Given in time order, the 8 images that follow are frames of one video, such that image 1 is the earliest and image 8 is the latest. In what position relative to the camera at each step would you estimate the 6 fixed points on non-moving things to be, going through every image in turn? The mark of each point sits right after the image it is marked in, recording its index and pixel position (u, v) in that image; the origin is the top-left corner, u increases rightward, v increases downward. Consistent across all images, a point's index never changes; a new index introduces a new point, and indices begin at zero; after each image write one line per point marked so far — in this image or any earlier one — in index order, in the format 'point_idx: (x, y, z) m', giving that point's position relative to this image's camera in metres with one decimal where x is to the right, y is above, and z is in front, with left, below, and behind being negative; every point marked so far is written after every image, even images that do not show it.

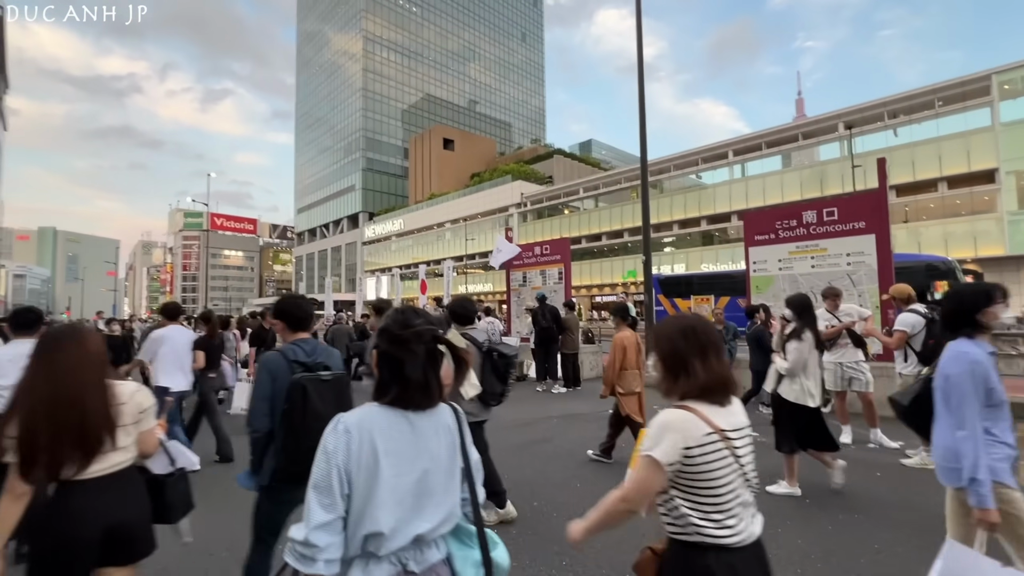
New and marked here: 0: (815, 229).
0: (+6.1, +1.2, +9.5) m
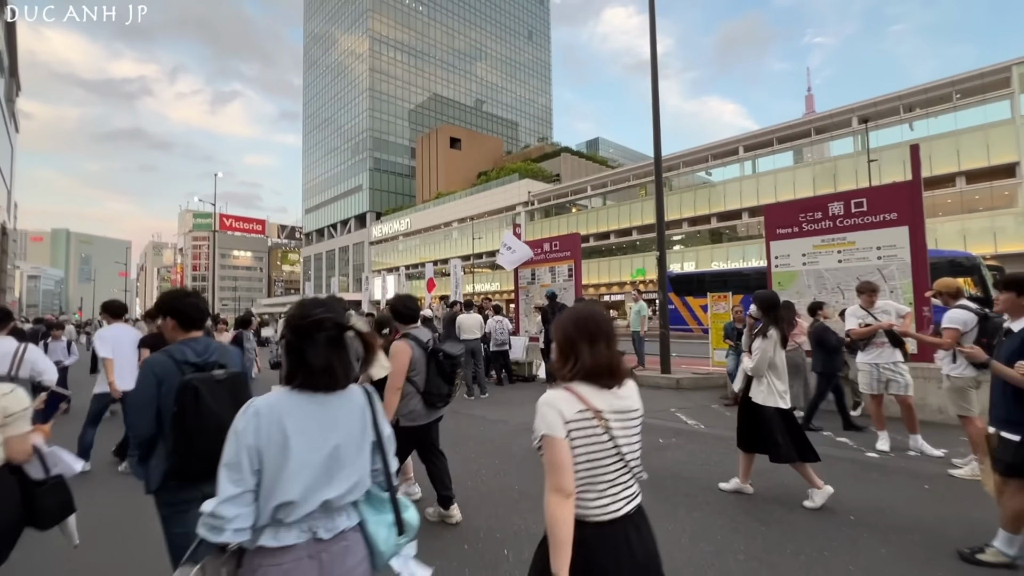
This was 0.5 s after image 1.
0: (+6.3, +1.3, +9.0) m
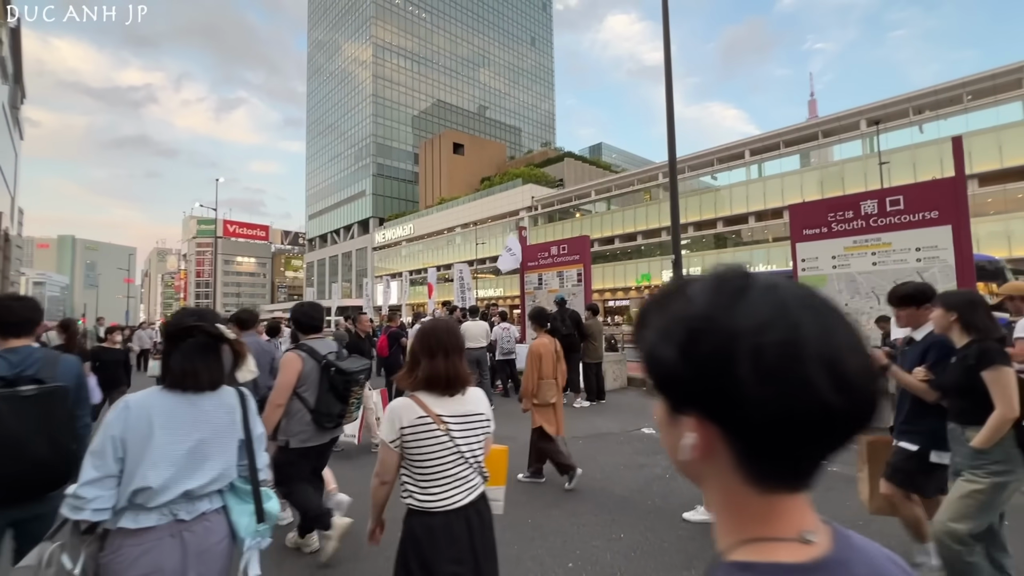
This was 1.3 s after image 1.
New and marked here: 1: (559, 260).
0: (+6.4, +1.2, +8.3) m
1: (+1.4, +0.8, +13.5) m
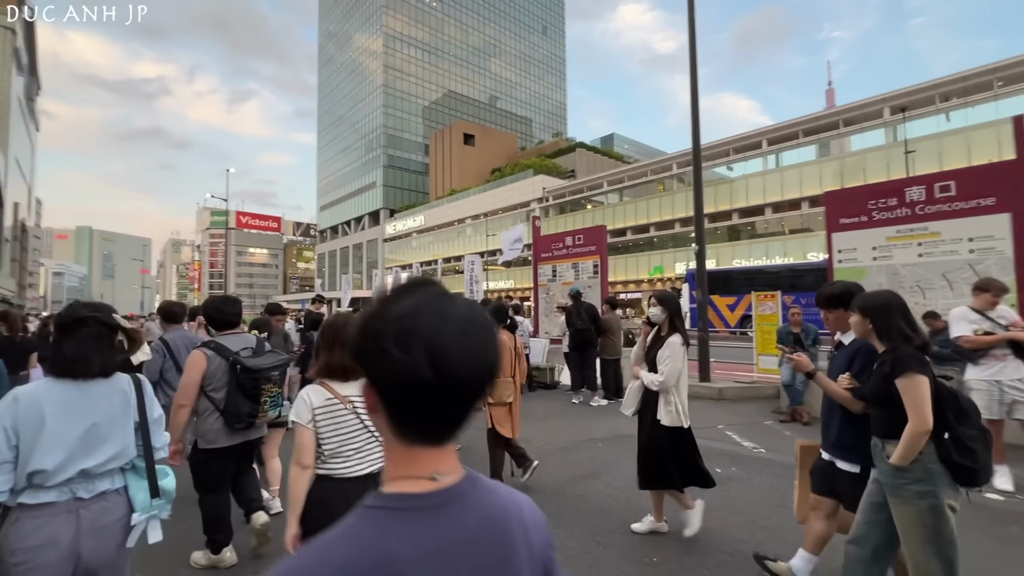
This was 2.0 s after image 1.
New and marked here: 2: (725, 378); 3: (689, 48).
0: (+6.7, +1.3, +7.7) m
1: (+1.7, +1.0, +12.9) m
2: (+5.0, -2.1, +11.0) m
3: (+4.1, +5.6, +11.0) m
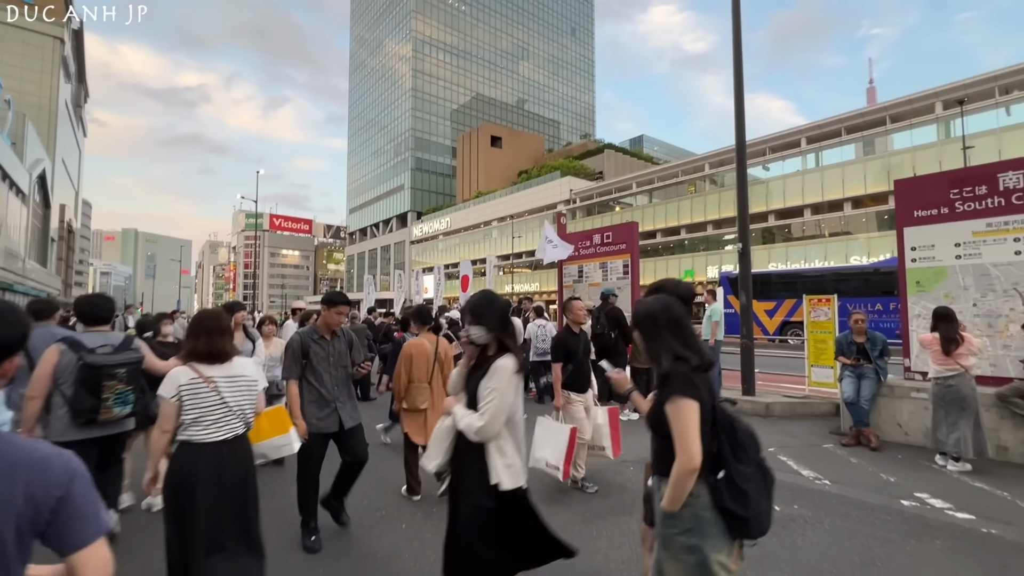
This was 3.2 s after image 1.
0: (+7.0, +1.2, +6.4) m
1: (+2.3, +1.0, +12.0) m
2: (+5.4, -2.2, +9.9) m
3: (+4.7, +5.6, +10.0) m
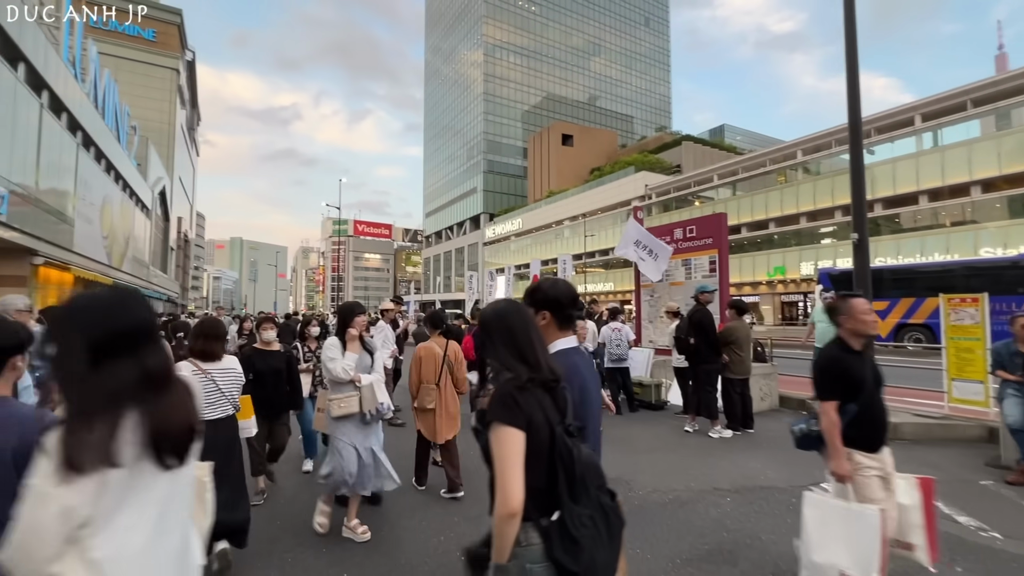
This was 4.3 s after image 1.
0: (+7.8, +1.3, +4.7) m
1: (+4.0, +1.0, +10.9) m
2: (+6.8, -2.1, +8.3) m
3: (+6.0, +5.6, +8.6) m
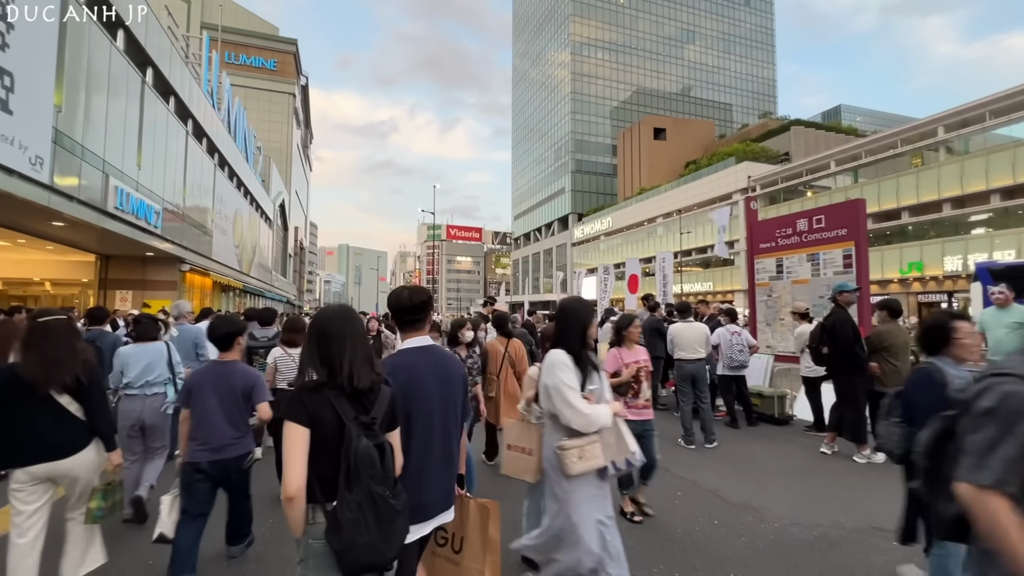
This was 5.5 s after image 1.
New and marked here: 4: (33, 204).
0: (+8.6, +1.4, +2.7) m
1: (+6.1, +1.0, +9.5) m
2: (+8.4, -2.1, +6.5) m
3: (+7.6, +5.7, +6.9) m
4: (-11.0, +1.9, +10.8) m
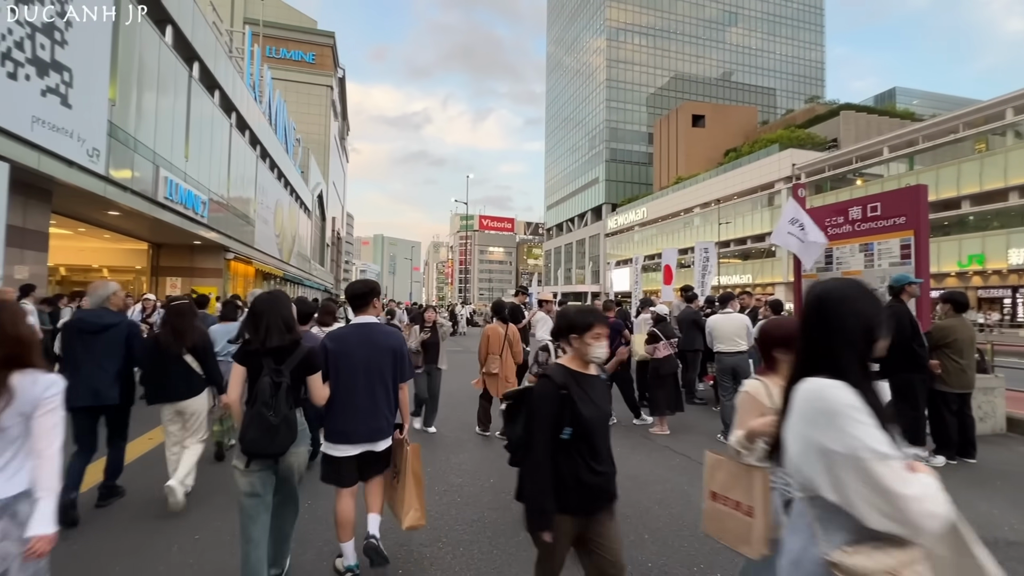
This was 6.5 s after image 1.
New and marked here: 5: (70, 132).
0: (+8.9, +1.4, +2.0) m
1: (+6.8, +1.2, +9.0) m
2: (+8.8, -2.0, +5.8) m
3: (+8.1, +5.7, +6.1) m
4: (-10.2, +2.3, +11.4) m
5: (-9.6, +3.4, +10.2) m
